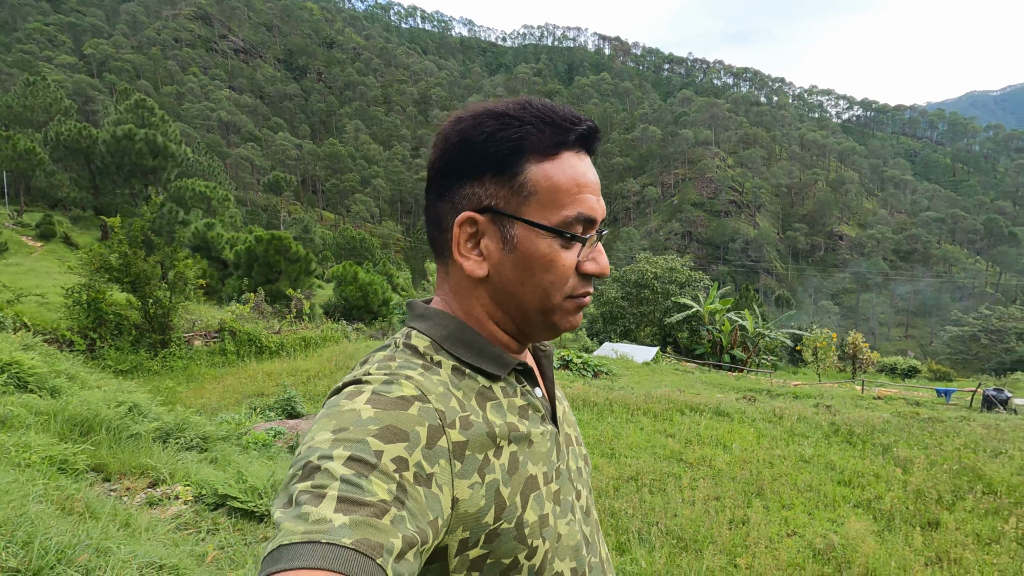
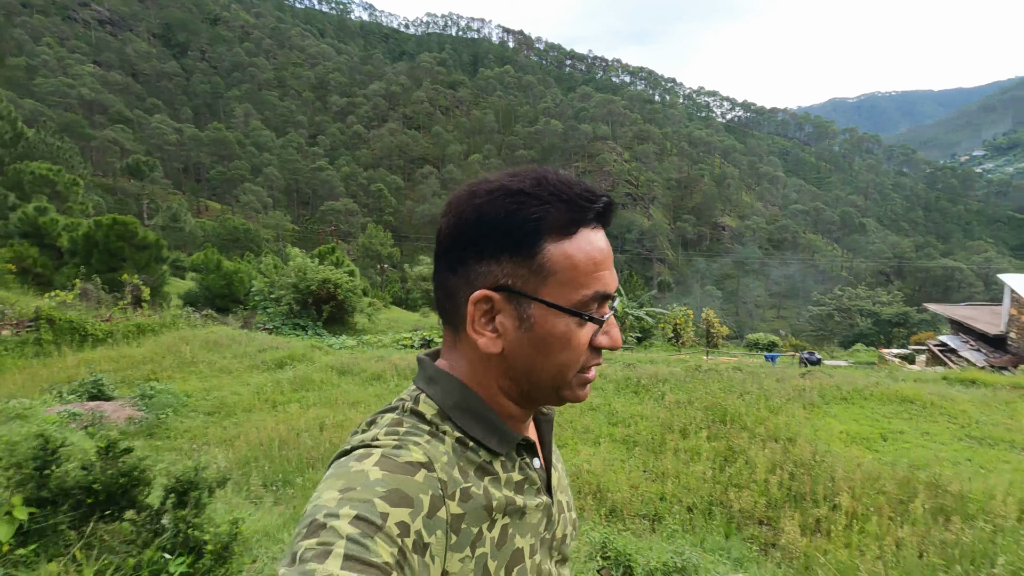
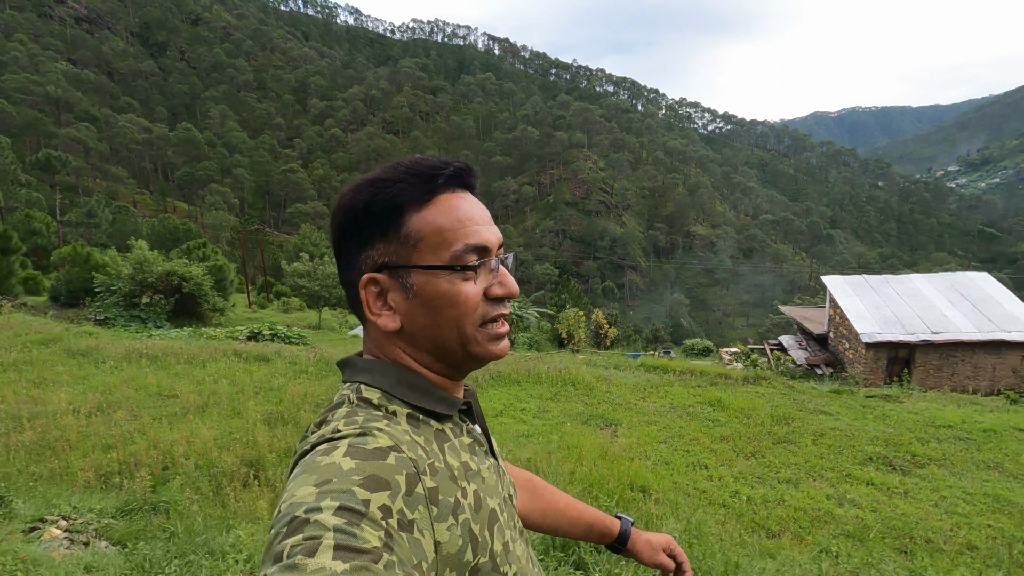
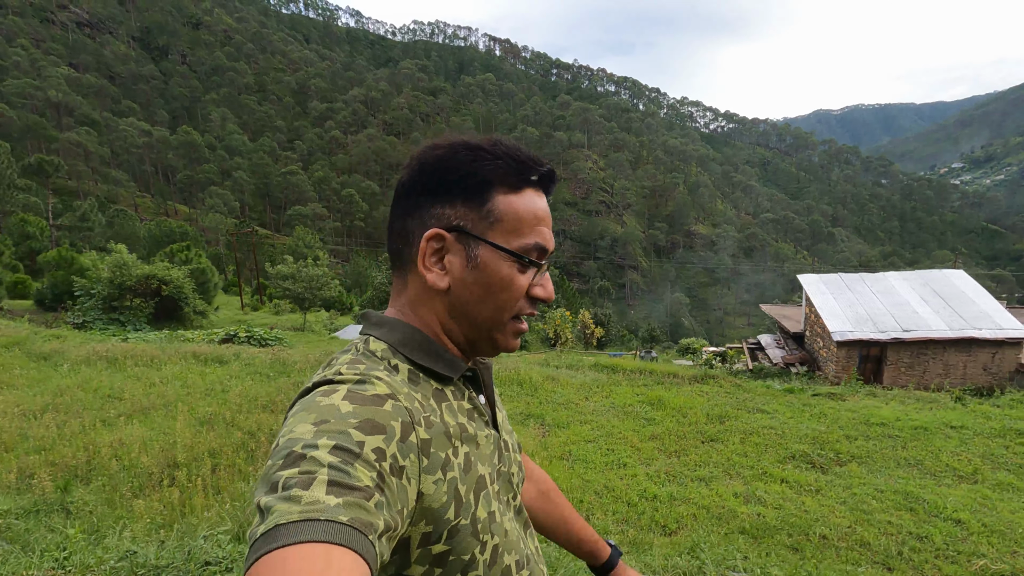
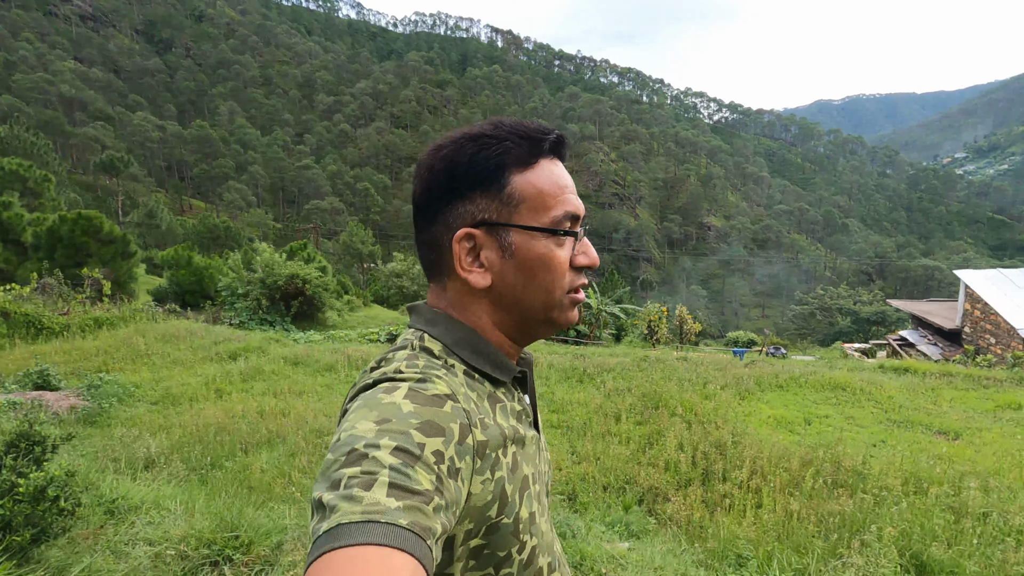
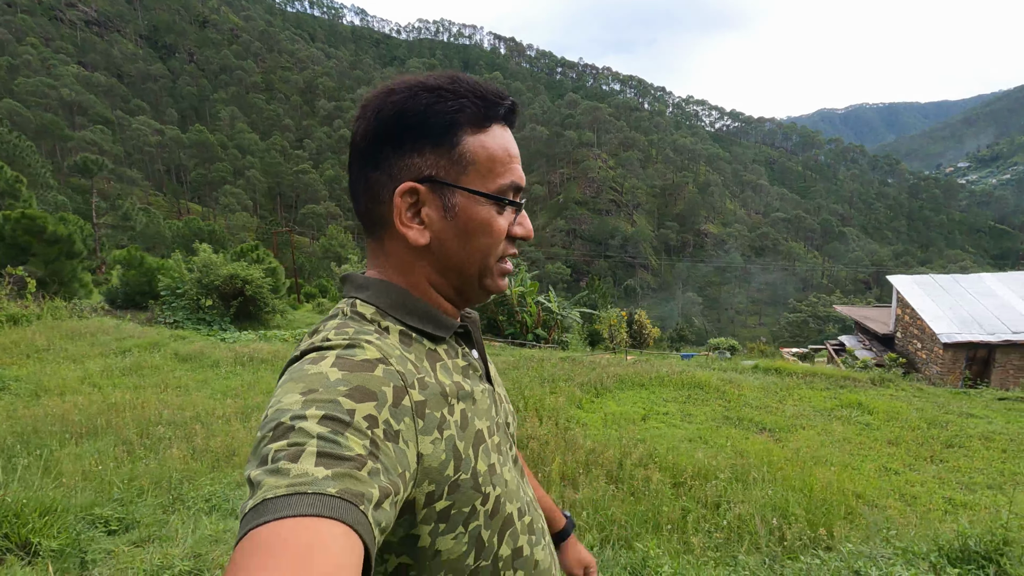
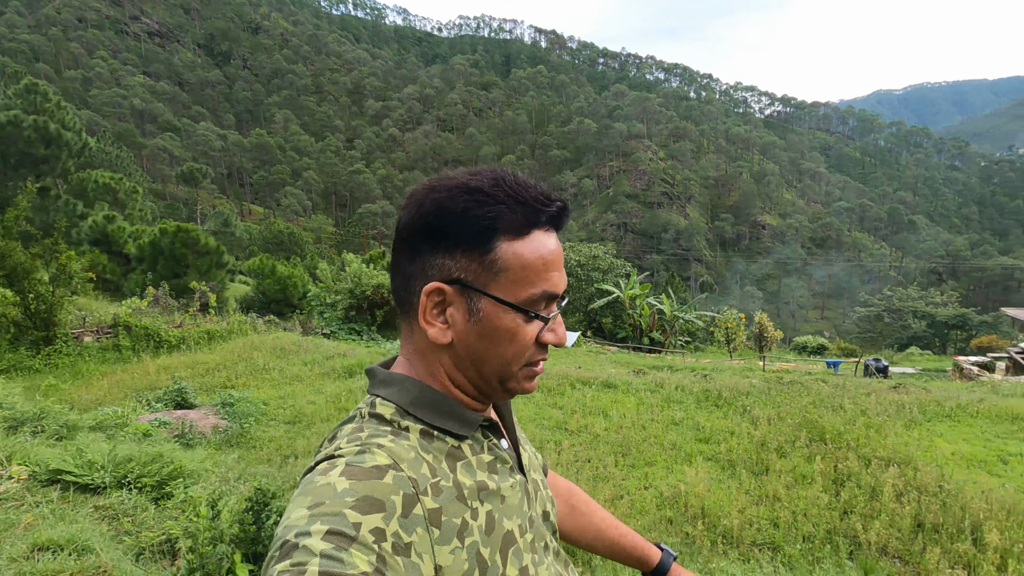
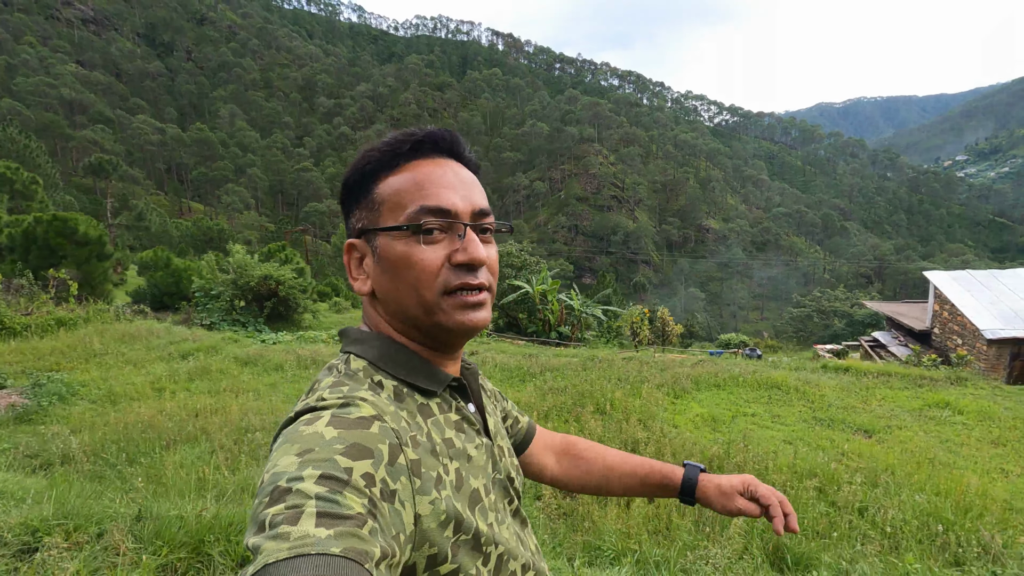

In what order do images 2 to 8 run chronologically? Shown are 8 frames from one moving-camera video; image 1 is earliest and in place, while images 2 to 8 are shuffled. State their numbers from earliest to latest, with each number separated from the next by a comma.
7, 2, 5, 8, 6, 3, 4
